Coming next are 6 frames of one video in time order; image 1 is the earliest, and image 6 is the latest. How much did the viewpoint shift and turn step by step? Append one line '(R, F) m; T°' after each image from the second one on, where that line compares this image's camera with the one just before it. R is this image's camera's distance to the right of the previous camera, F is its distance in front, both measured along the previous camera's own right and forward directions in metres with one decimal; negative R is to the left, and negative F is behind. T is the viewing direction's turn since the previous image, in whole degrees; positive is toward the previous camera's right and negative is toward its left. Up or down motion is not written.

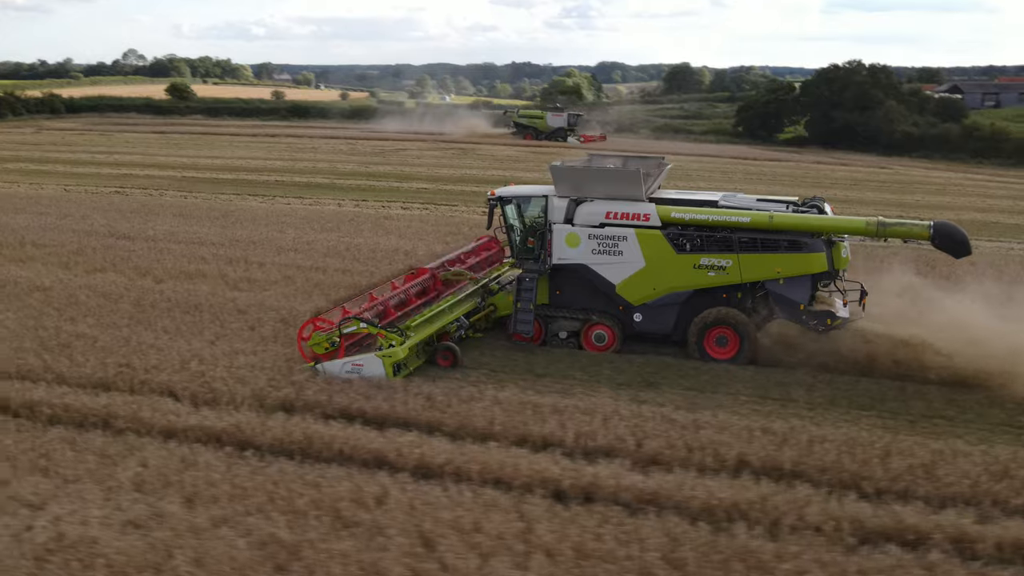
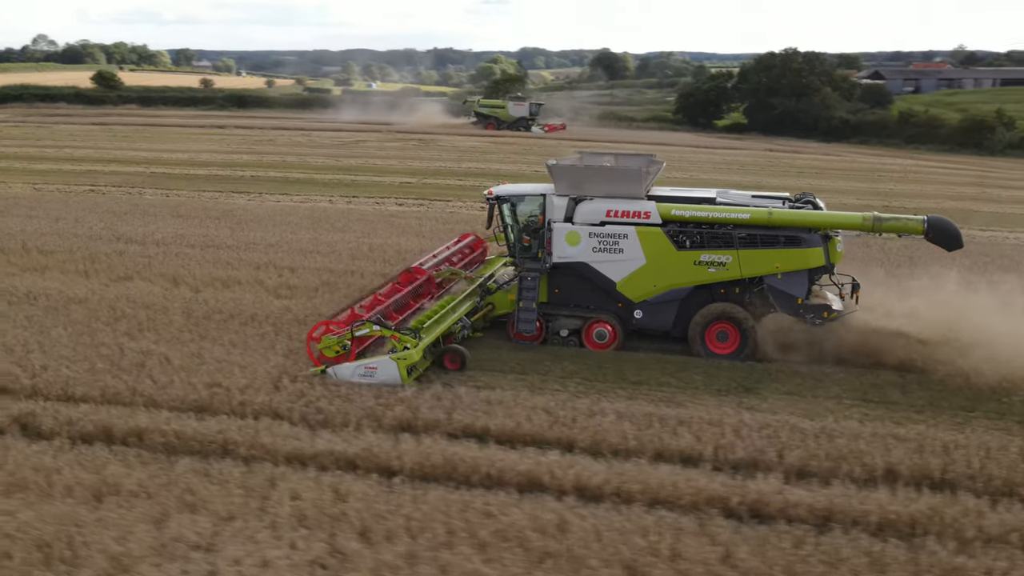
(-1.4, +0.2) m; +4°
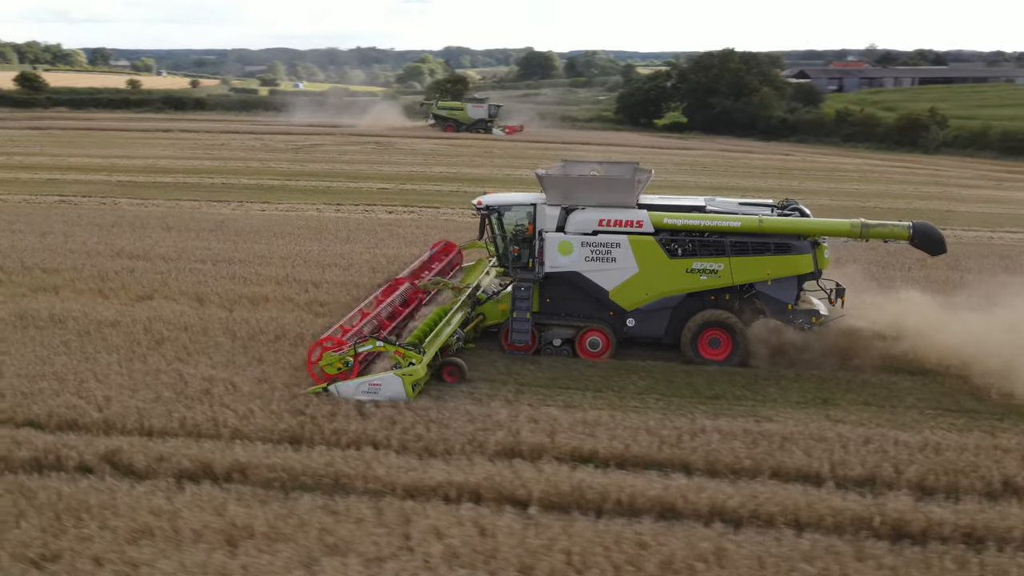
(-1.2, +0.2) m; +4°
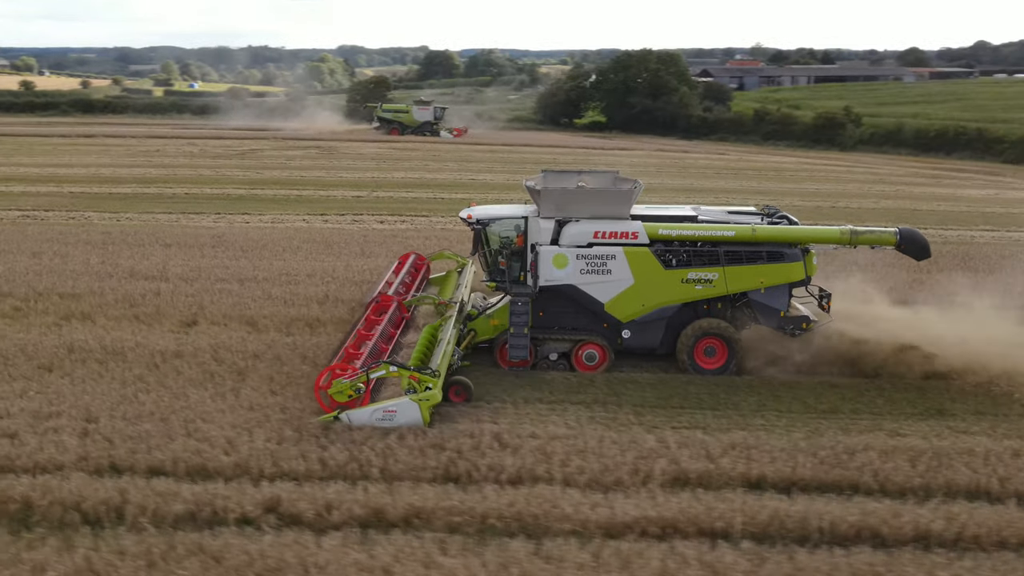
(-1.7, +0.3) m; +6°
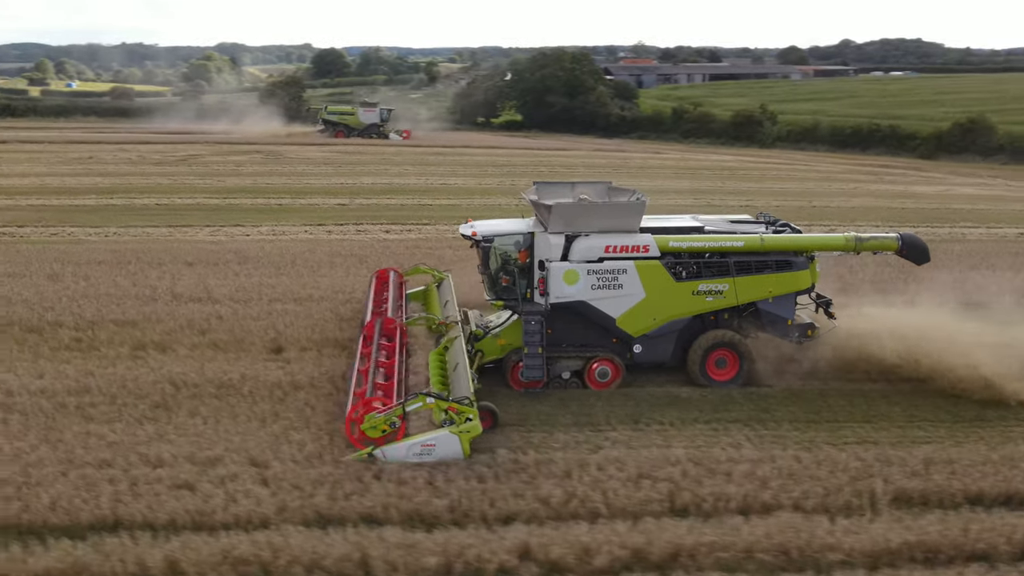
(-2.1, +0.4) m; +6°
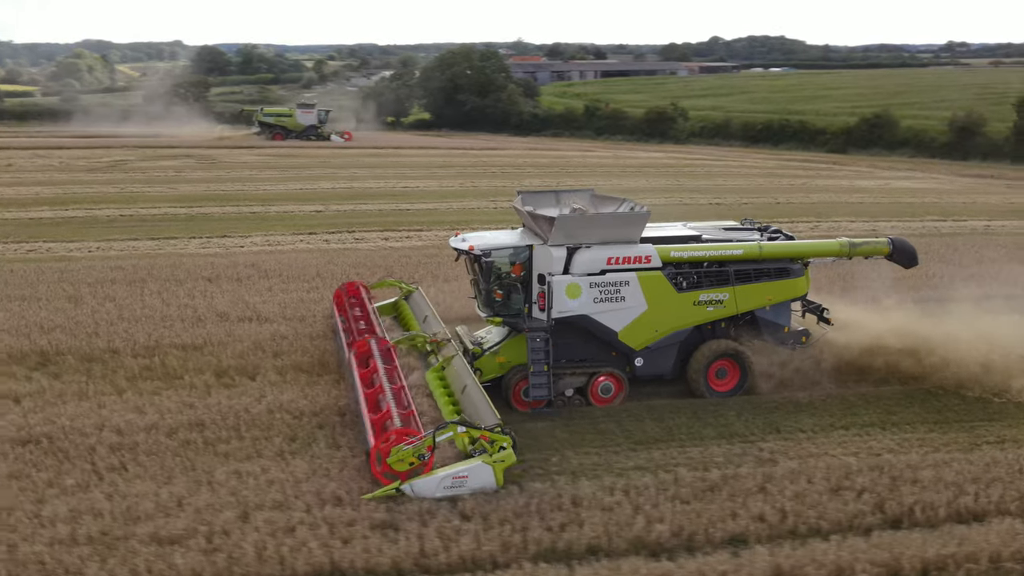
(-2.0, +0.3) m; +6°
